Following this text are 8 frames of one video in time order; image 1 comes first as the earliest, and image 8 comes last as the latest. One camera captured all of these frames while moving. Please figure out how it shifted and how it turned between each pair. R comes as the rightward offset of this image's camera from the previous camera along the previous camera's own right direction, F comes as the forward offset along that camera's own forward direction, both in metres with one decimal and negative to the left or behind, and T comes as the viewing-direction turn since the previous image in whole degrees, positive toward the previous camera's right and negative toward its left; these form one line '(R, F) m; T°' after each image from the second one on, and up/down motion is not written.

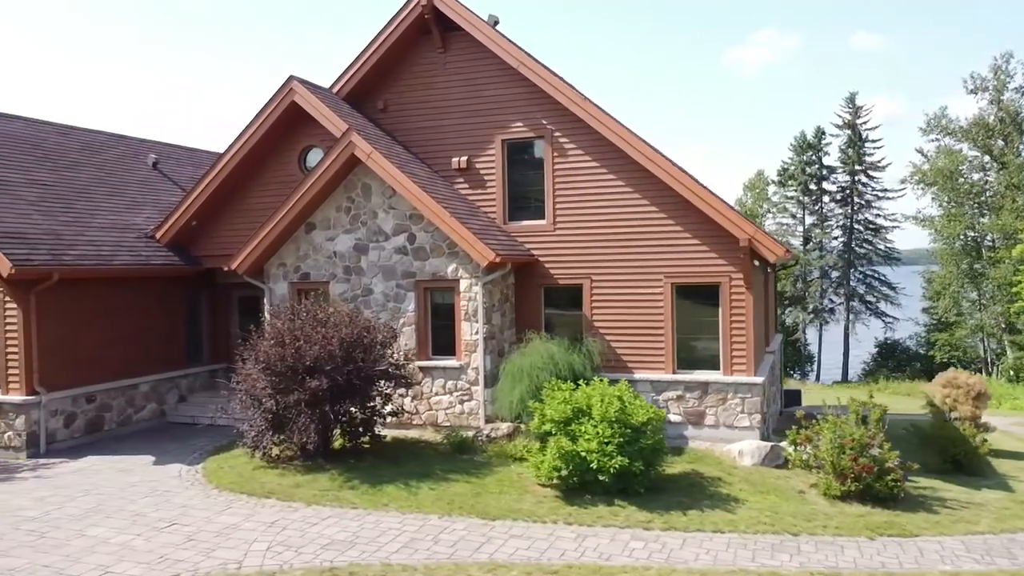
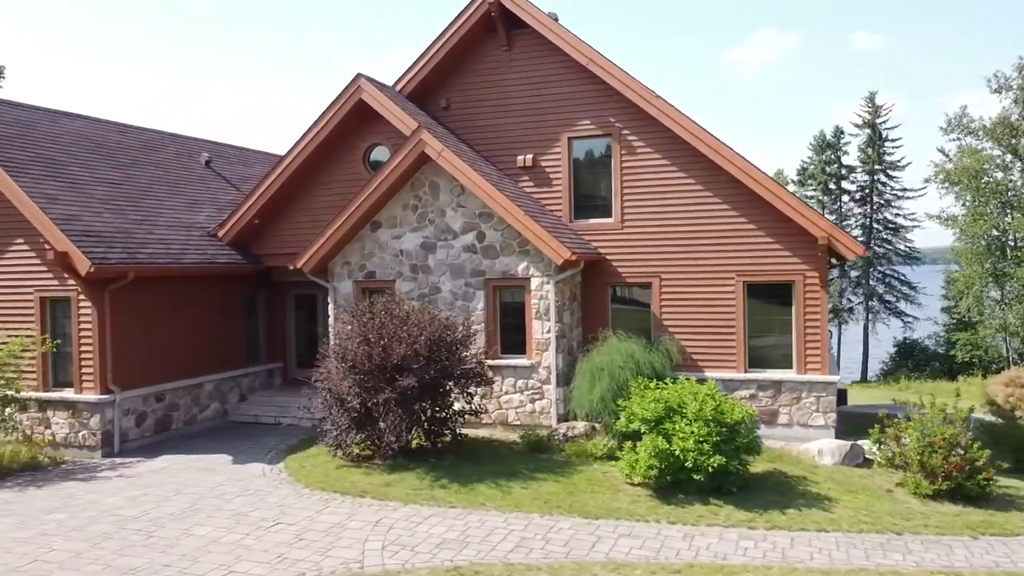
(-1.2, +0.1) m; 0°
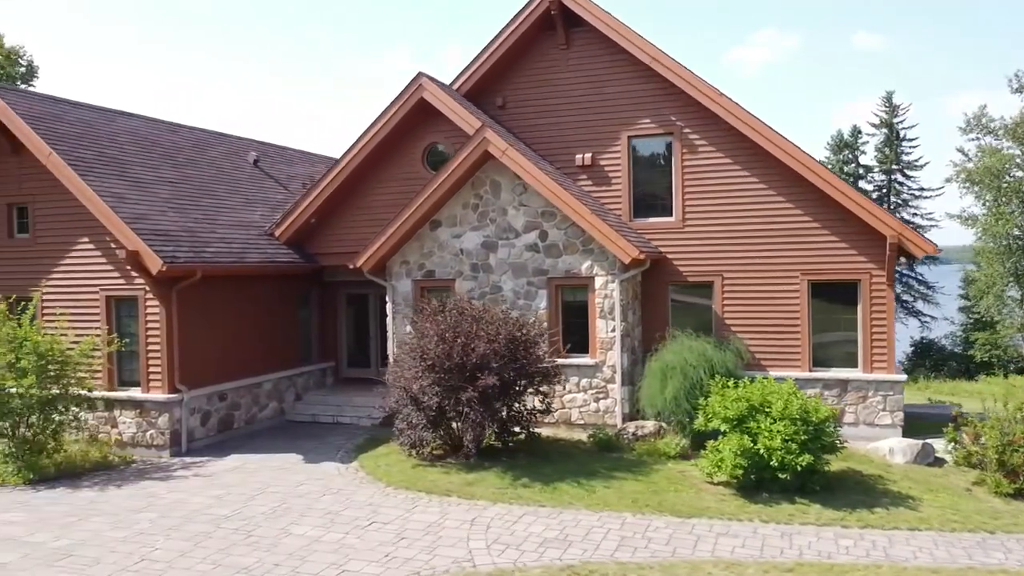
(-1.0, 0.0) m; 0°
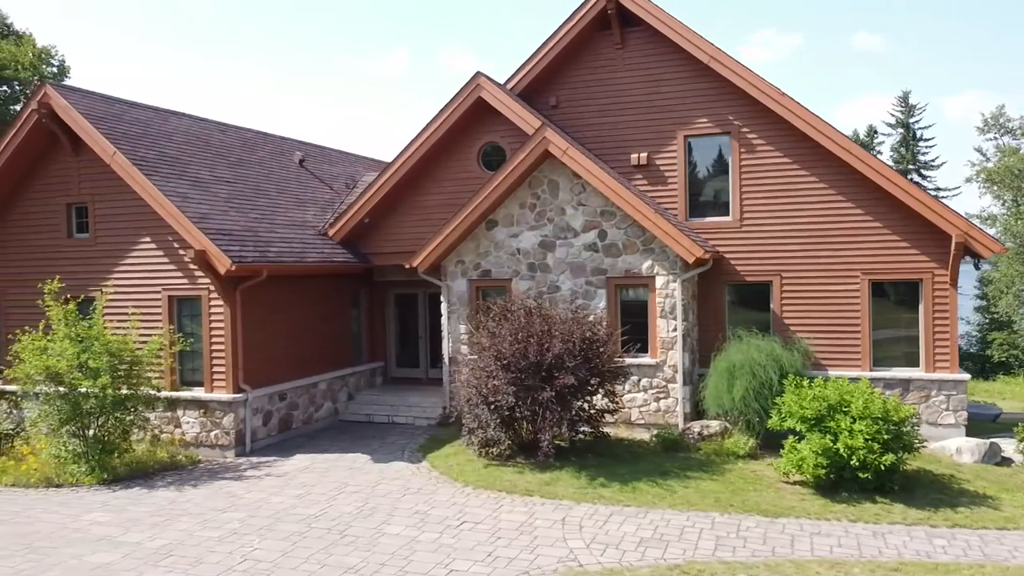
(-1.0, 0.0) m; 0°
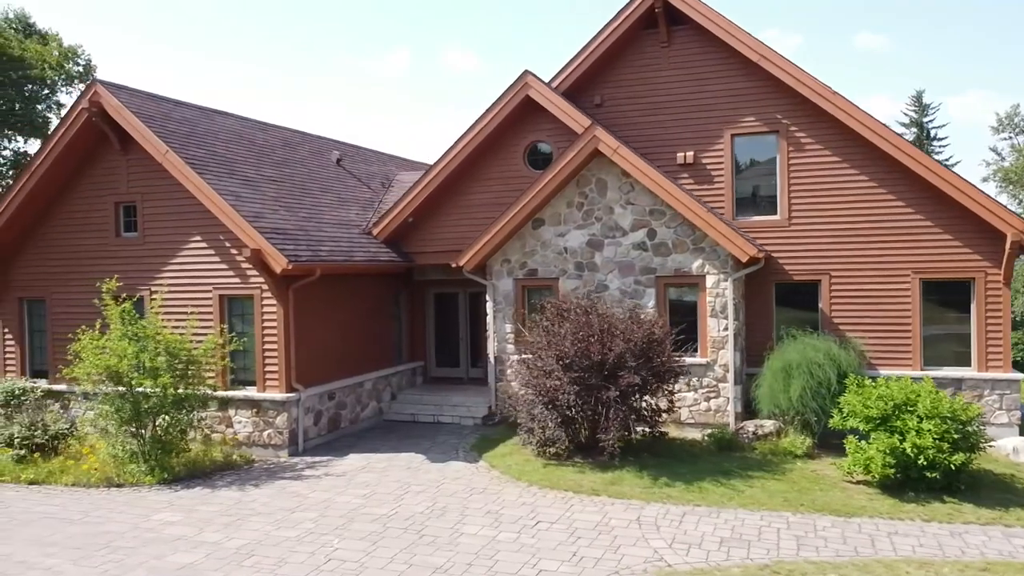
(-0.8, 0.0) m; 0°
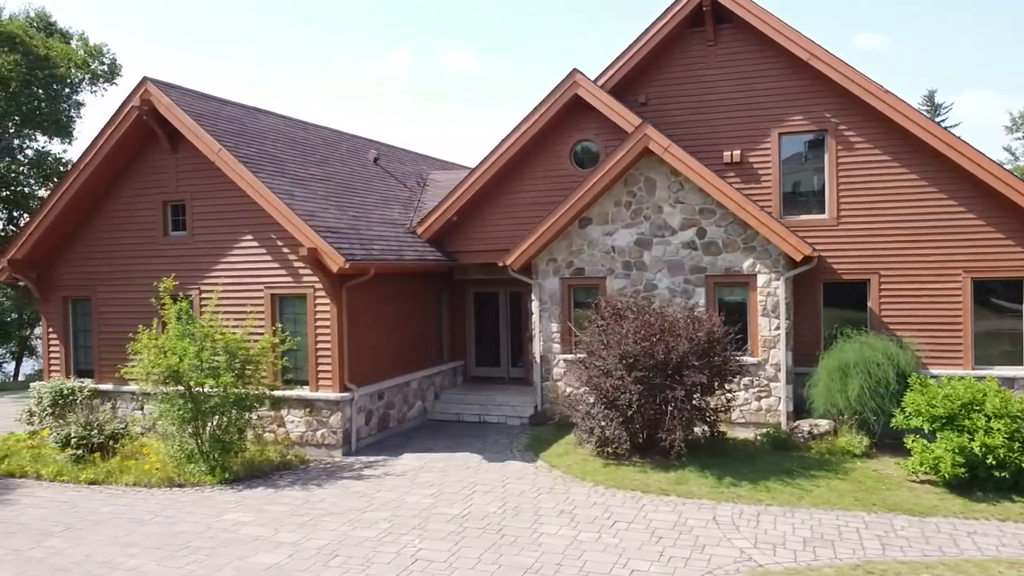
(-0.8, 0.0) m; 0°
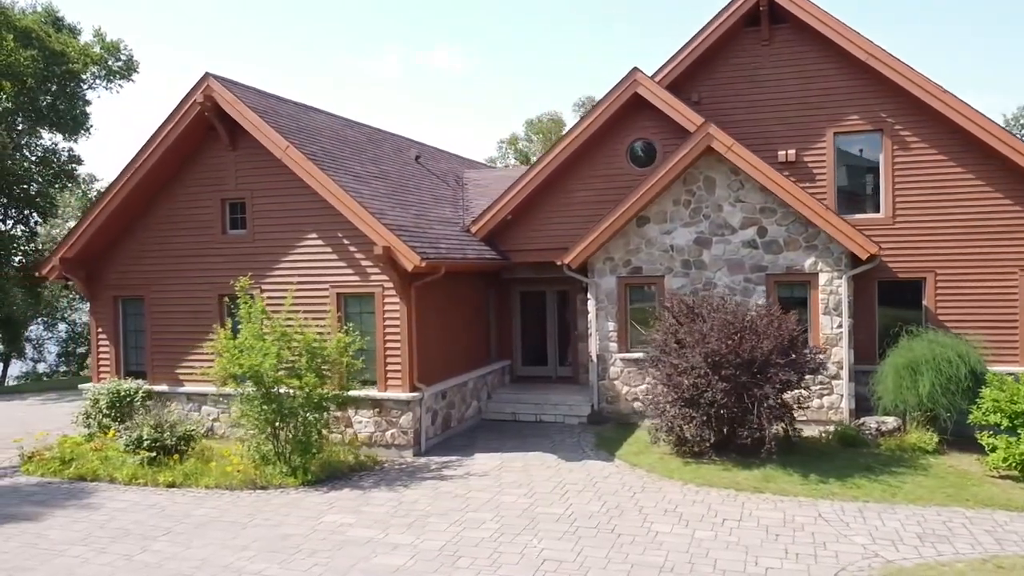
(-1.4, +0.1) m; +2°
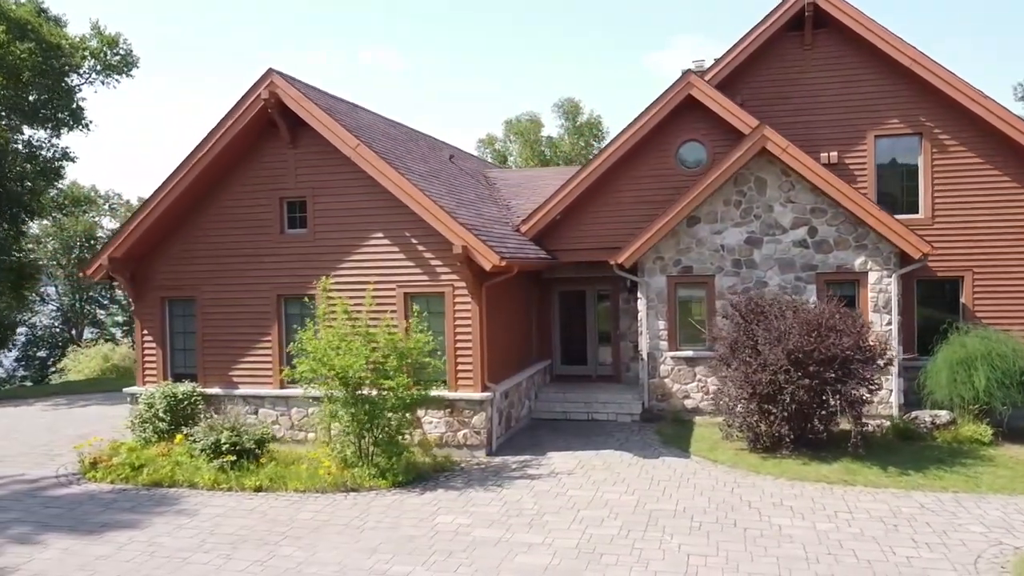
(-1.8, 0.0) m; +4°
